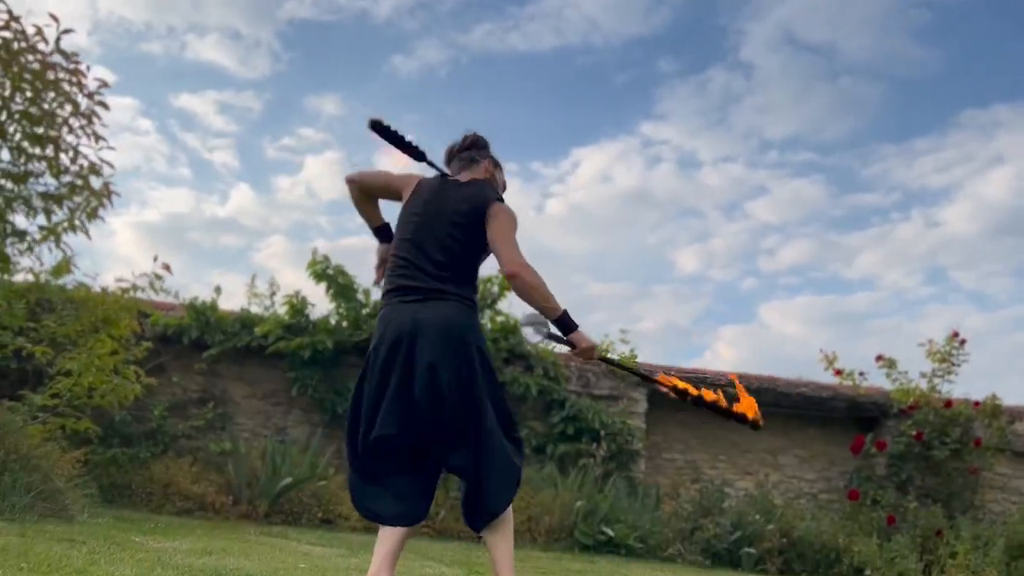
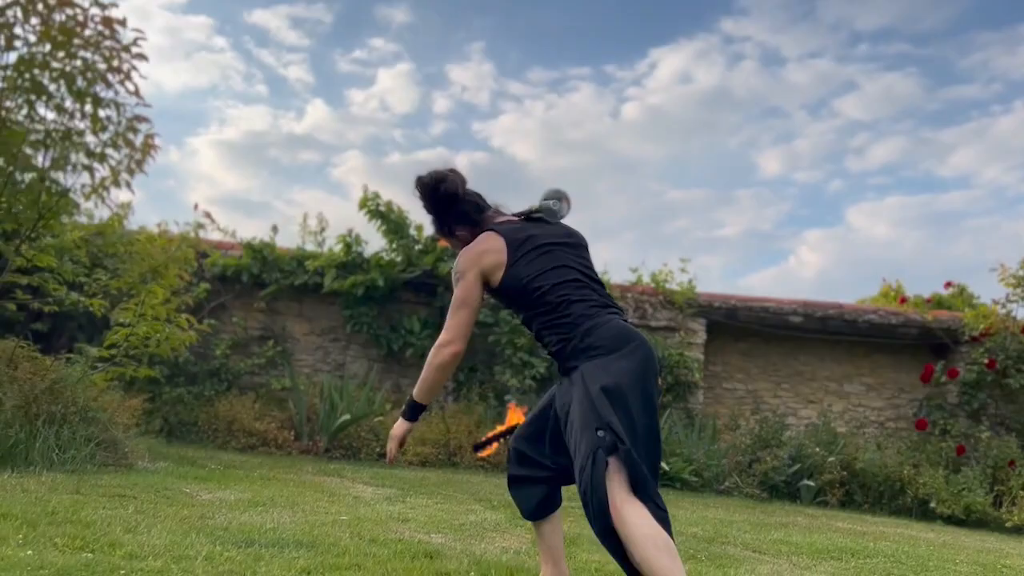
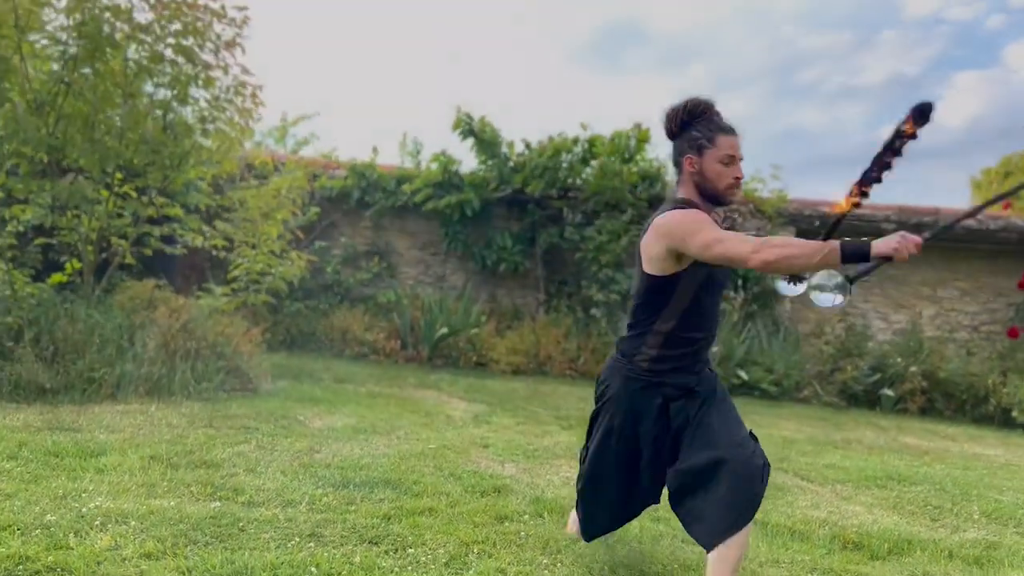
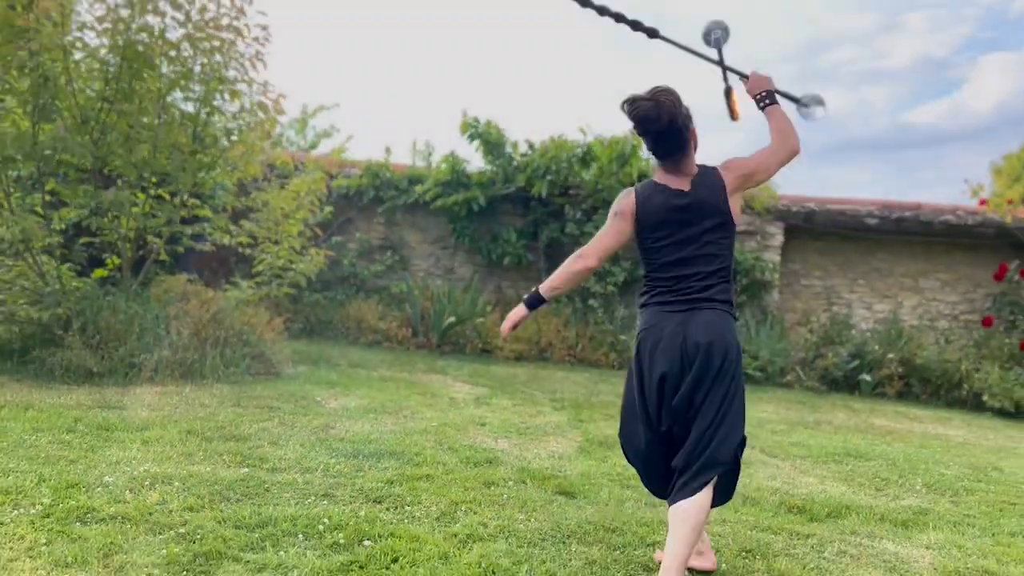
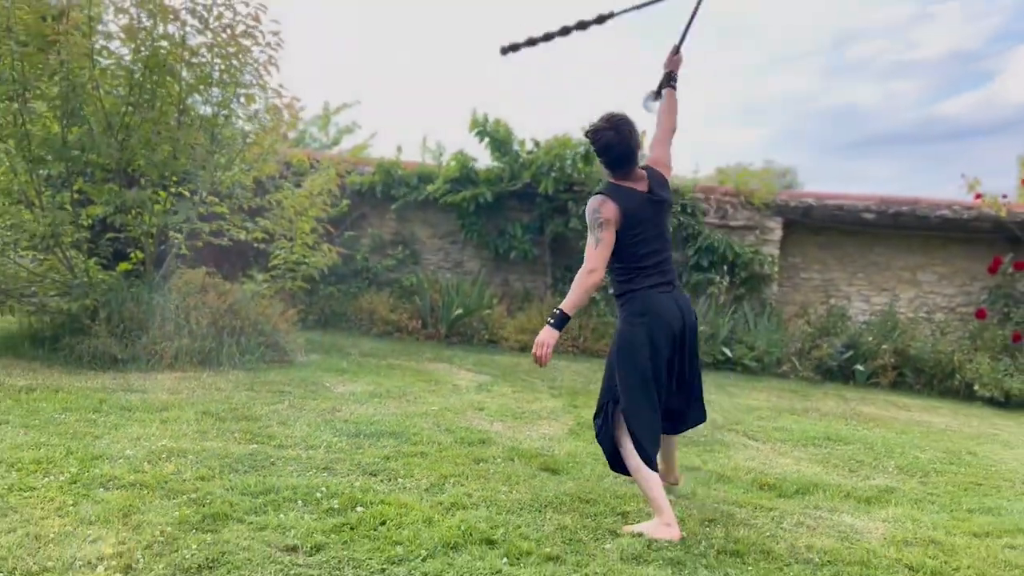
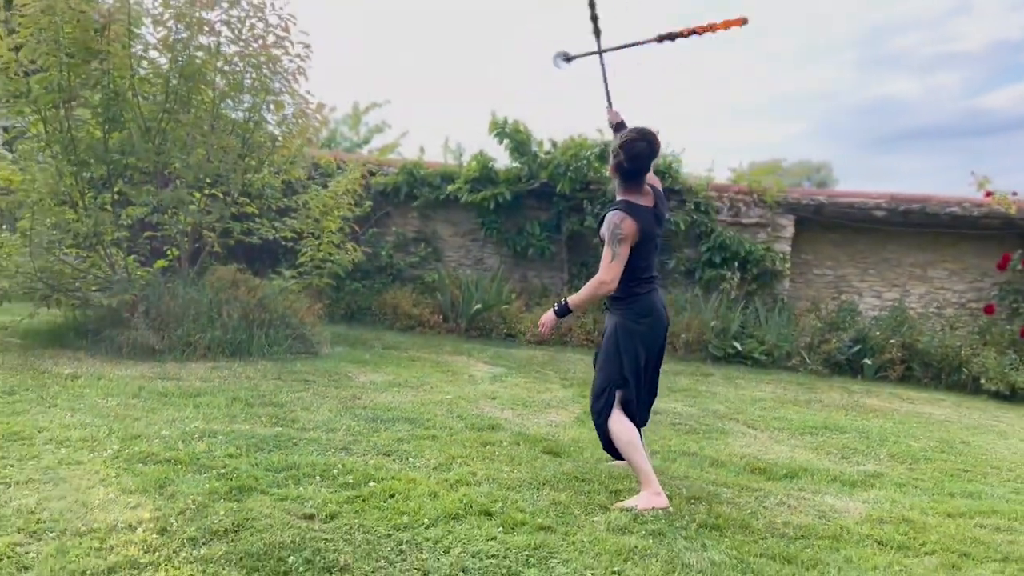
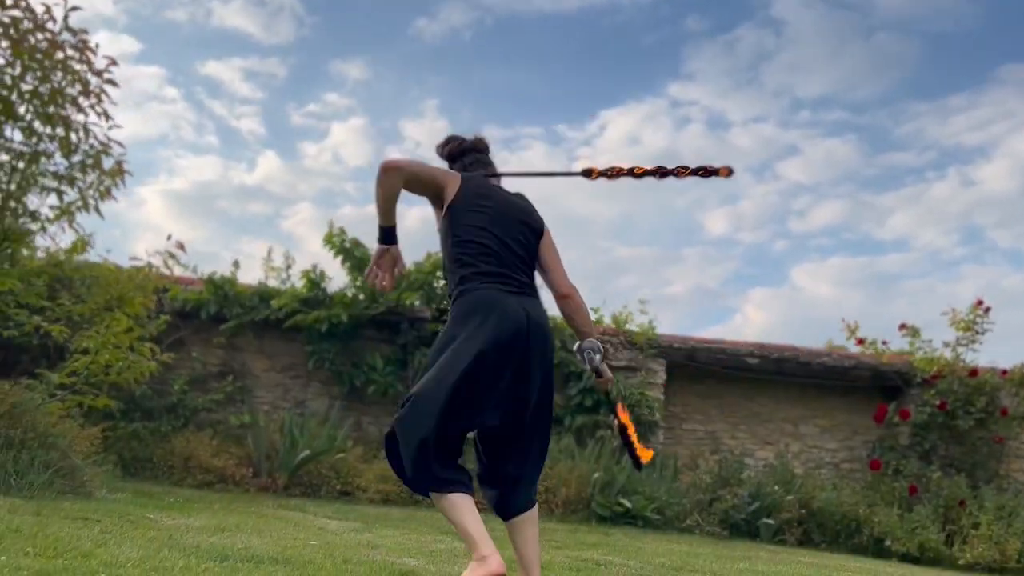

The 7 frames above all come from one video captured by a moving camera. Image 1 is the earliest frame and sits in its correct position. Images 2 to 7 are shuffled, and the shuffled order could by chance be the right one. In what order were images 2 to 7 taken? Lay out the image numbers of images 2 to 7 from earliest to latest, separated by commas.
7, 2, 3, 4, 5, 6
